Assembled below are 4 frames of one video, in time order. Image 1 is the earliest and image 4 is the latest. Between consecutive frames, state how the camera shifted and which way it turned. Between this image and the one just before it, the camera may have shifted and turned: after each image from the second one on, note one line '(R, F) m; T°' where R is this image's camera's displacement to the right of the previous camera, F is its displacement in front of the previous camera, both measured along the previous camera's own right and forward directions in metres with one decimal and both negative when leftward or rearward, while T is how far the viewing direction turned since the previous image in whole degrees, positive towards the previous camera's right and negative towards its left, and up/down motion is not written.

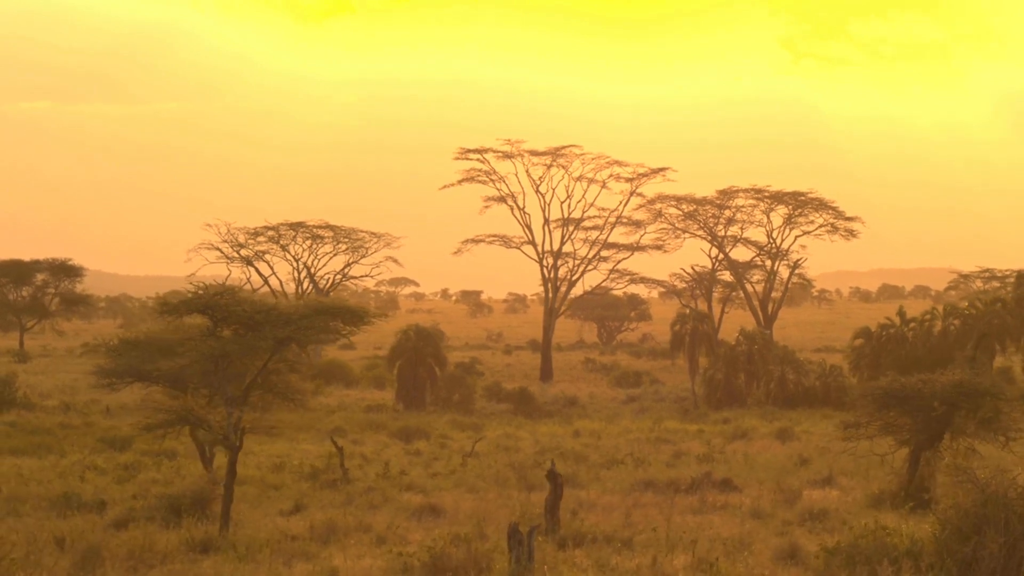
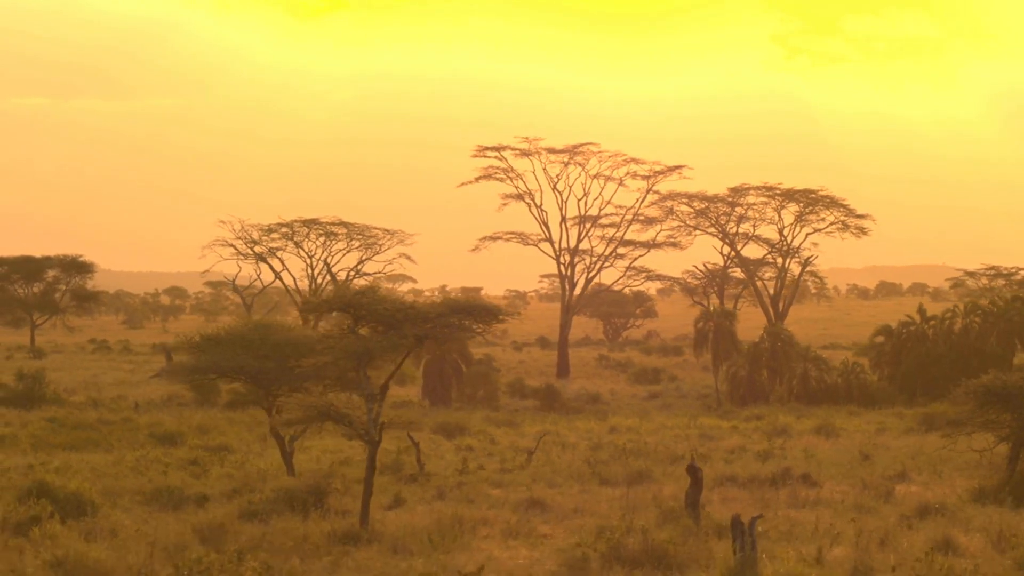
(-1.0, -0.2) m; -1°
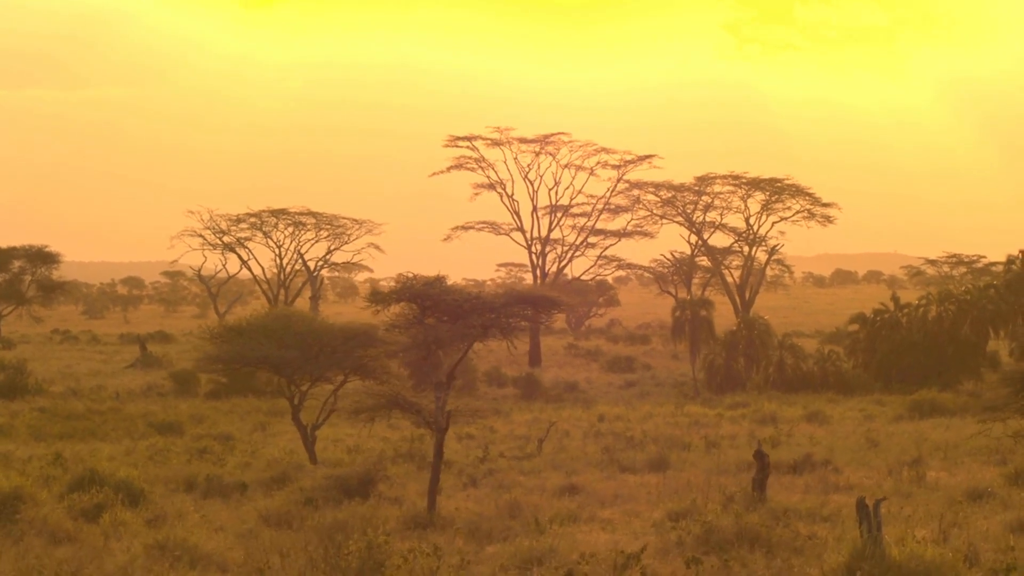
(-0.8, -0.1) m; +2°
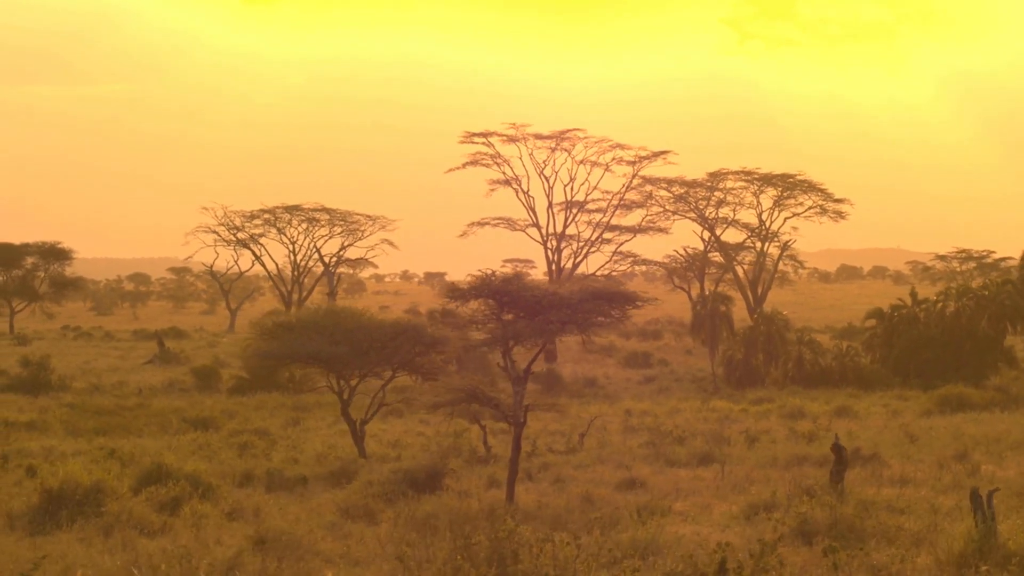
(-0.6, -0.1) m; -1°
